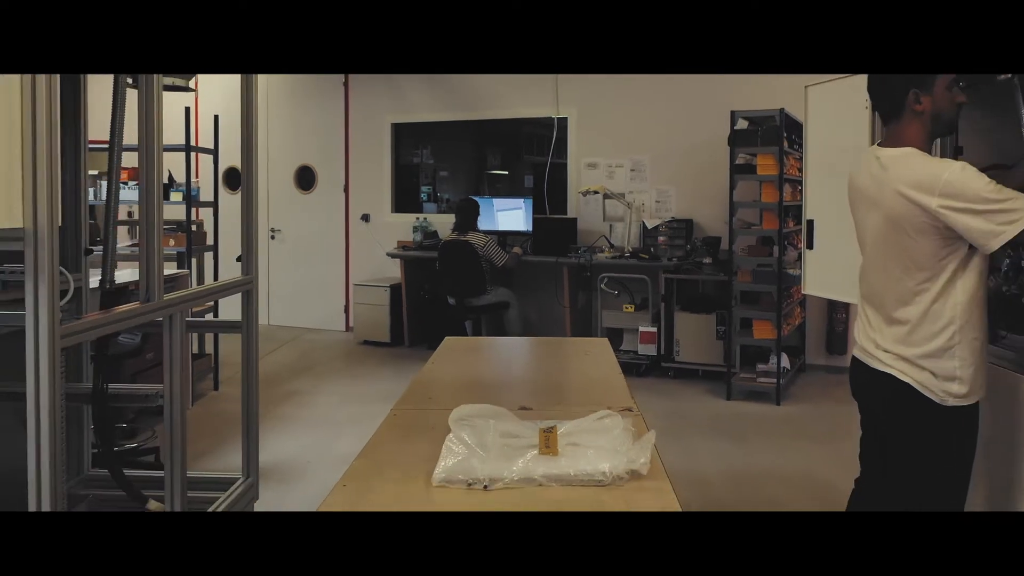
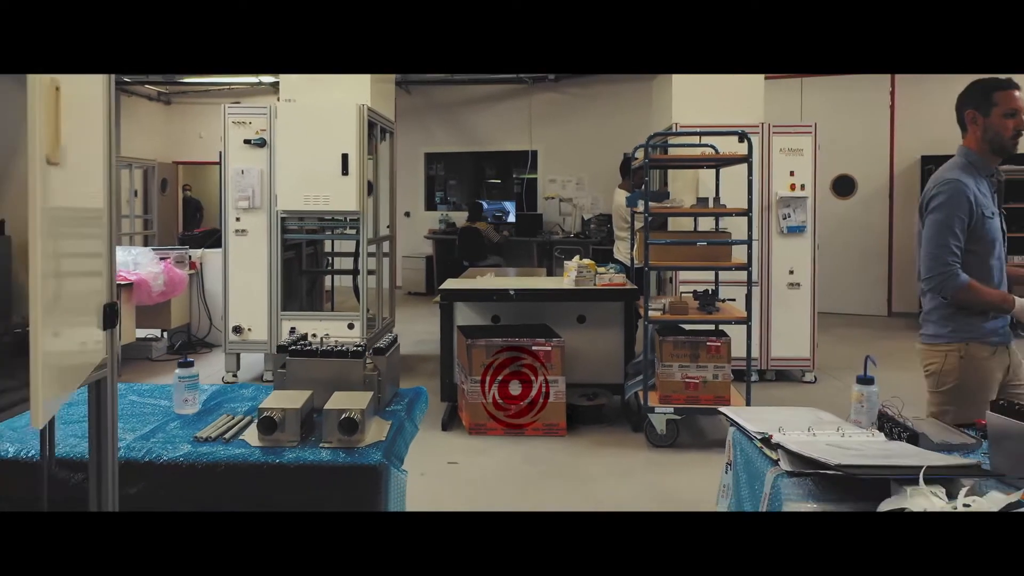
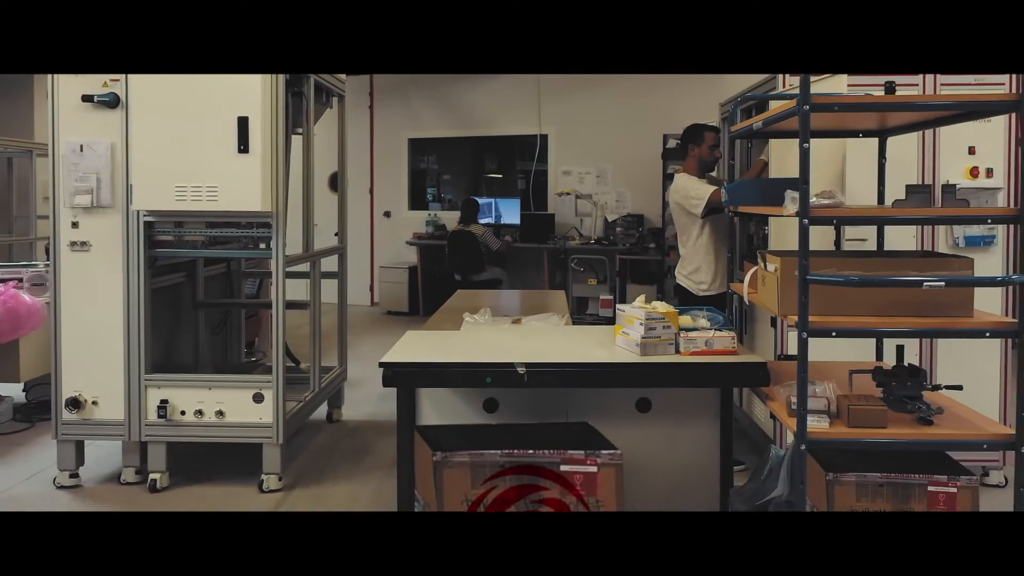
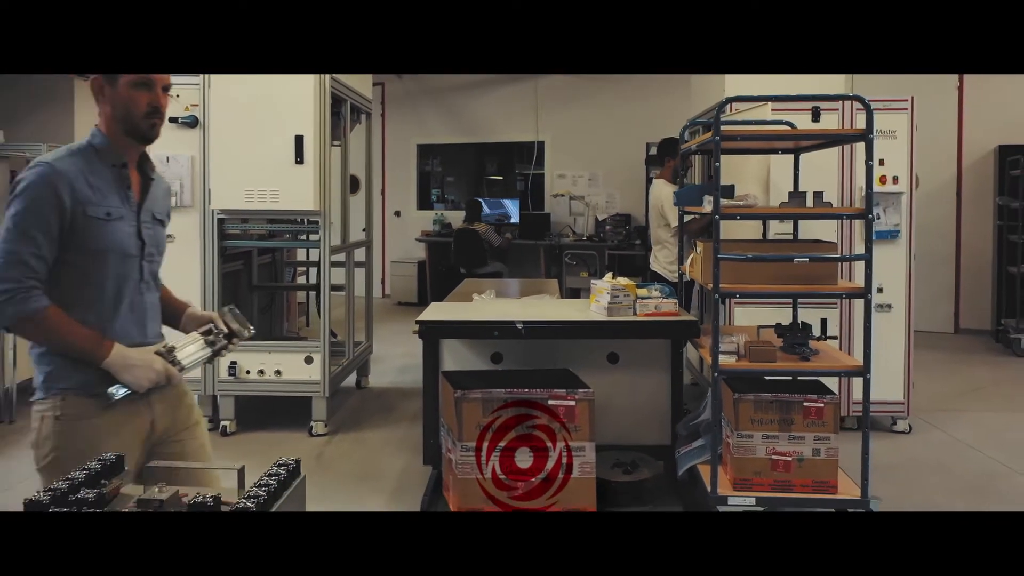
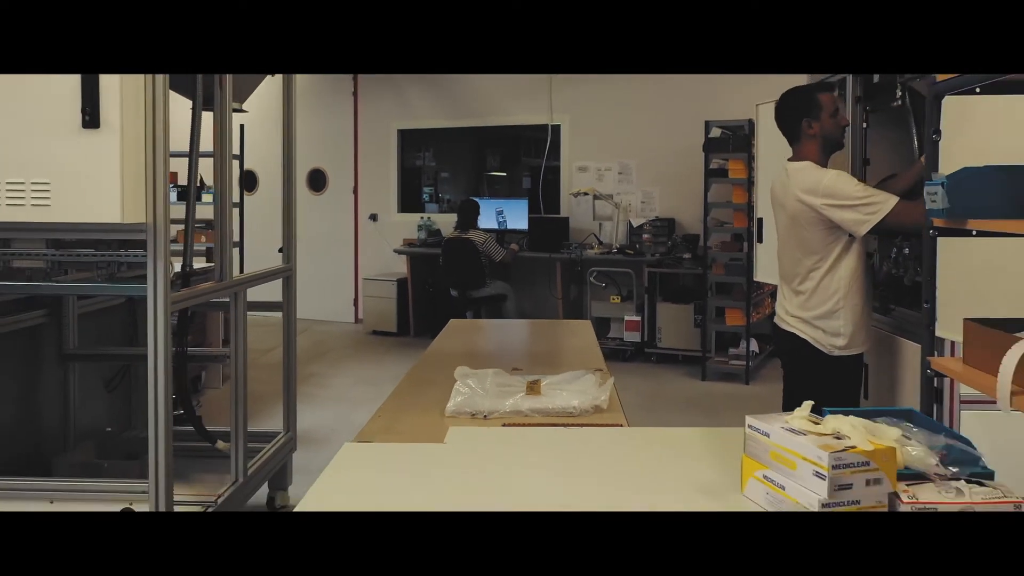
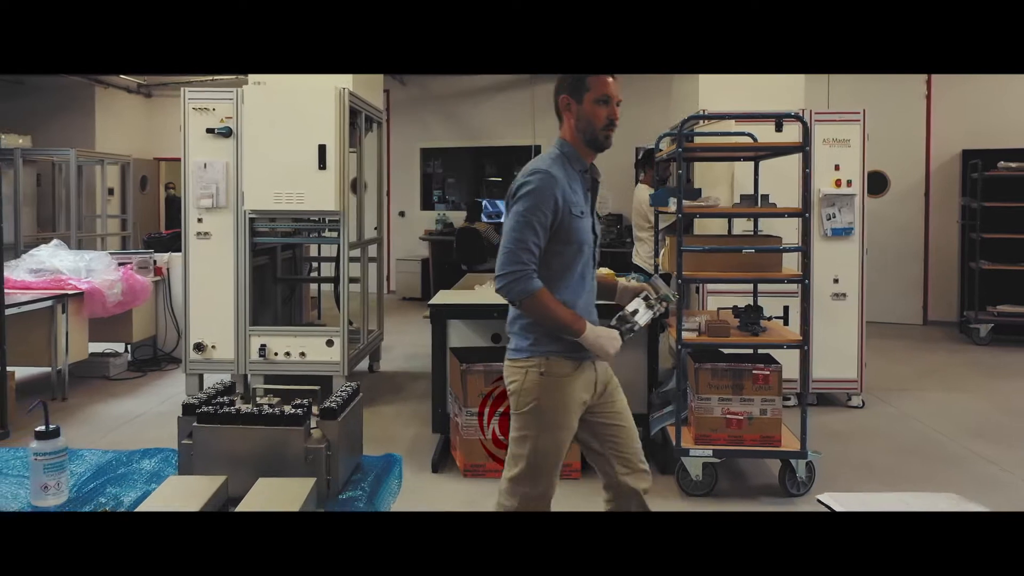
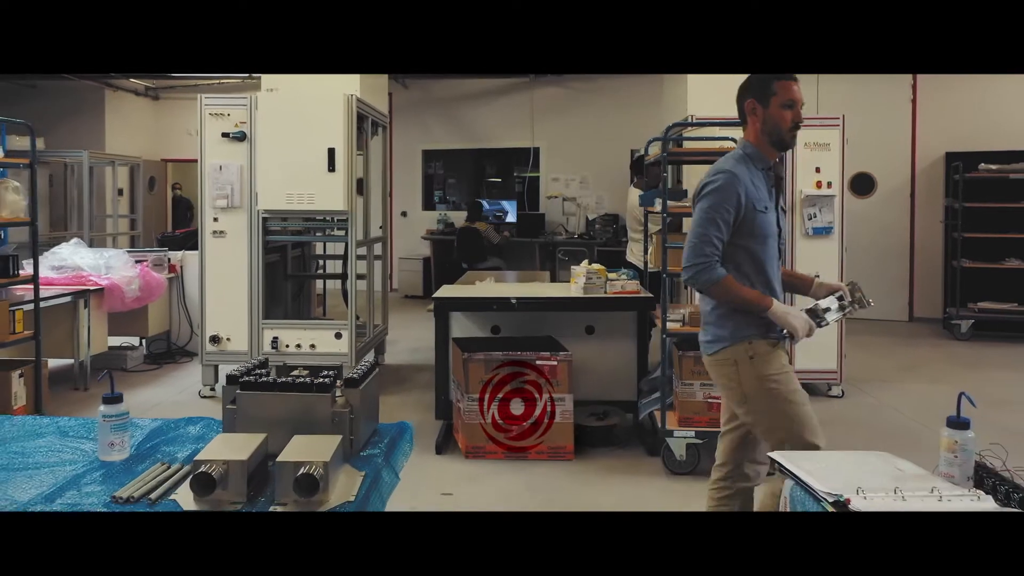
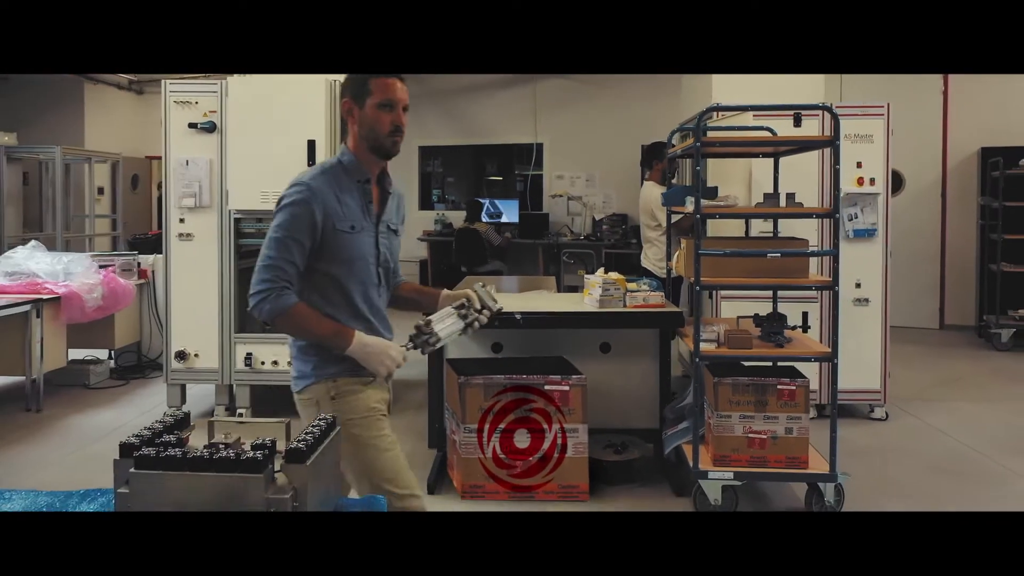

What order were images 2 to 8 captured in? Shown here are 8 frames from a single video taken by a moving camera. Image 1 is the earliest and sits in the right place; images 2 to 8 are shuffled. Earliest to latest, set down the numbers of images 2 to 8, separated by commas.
5, 3, 4, 8, 6, 7, 2
